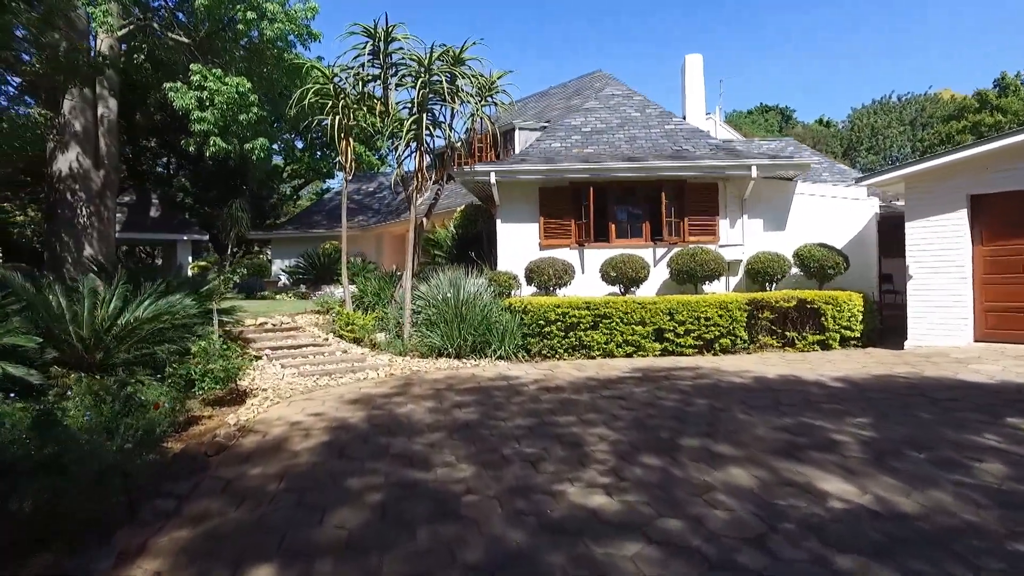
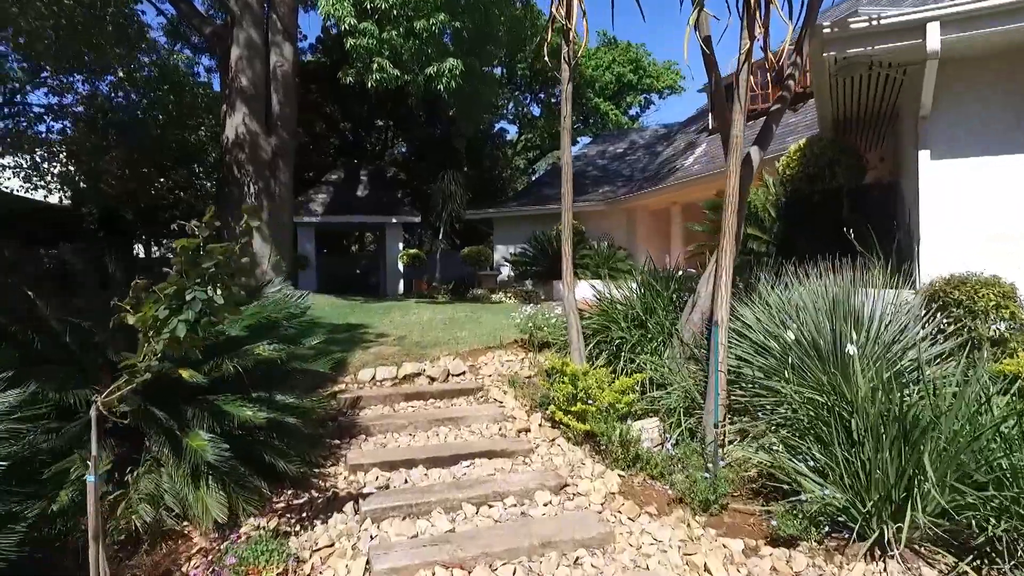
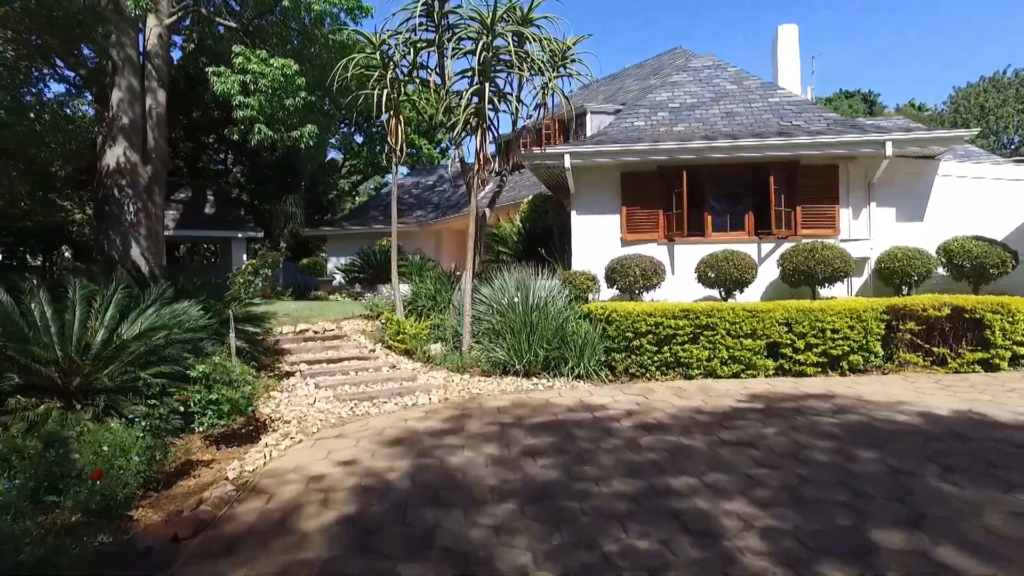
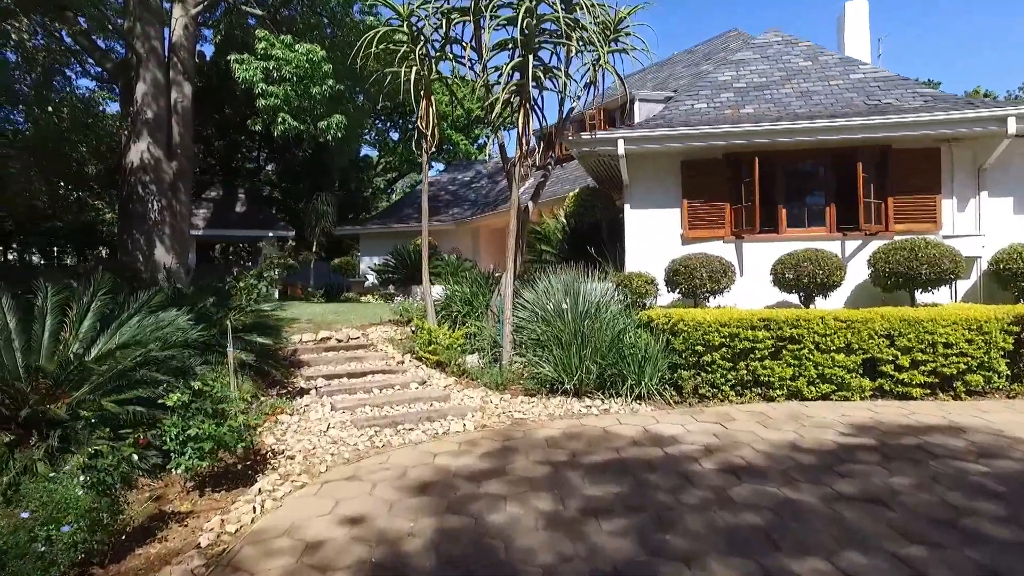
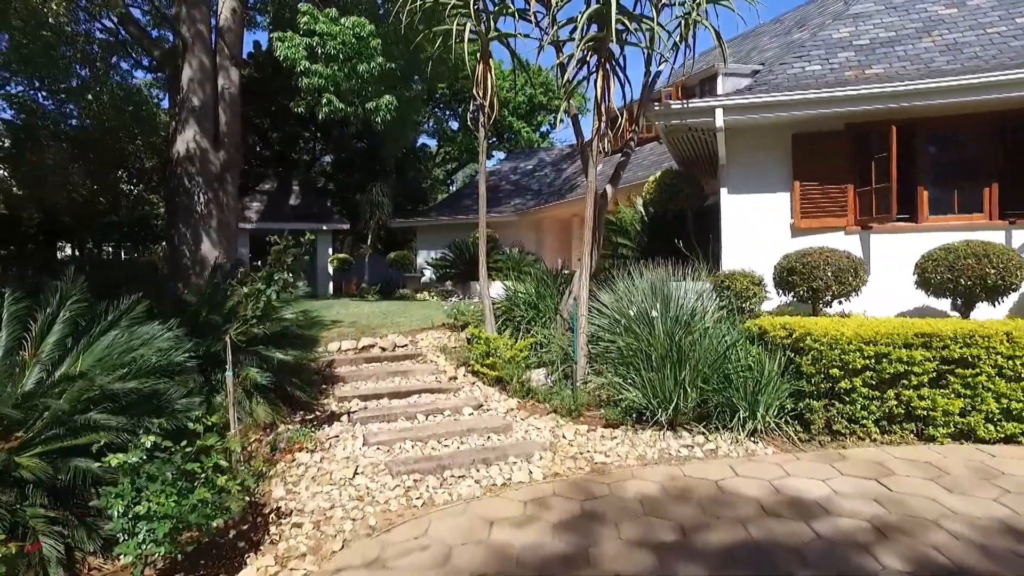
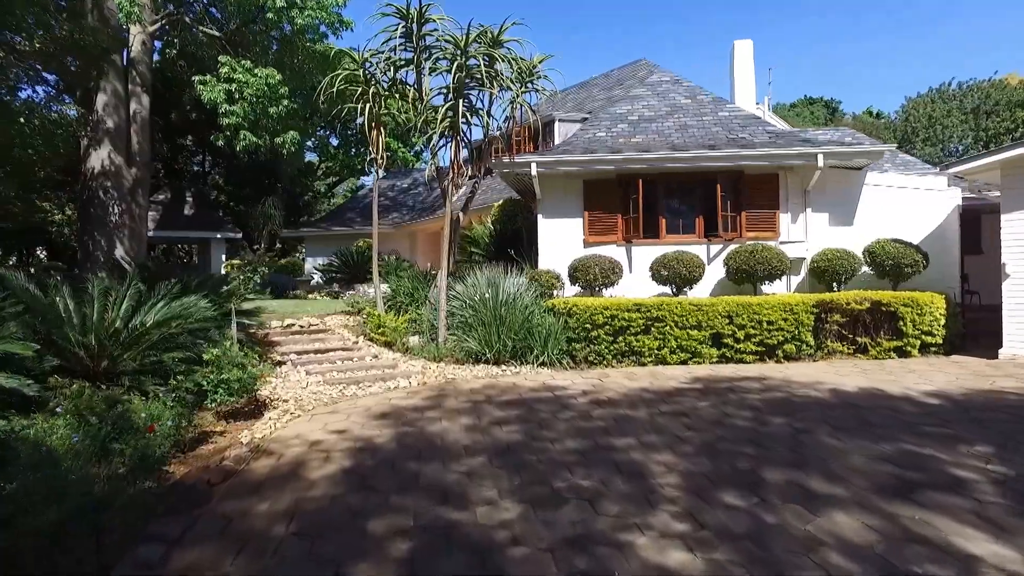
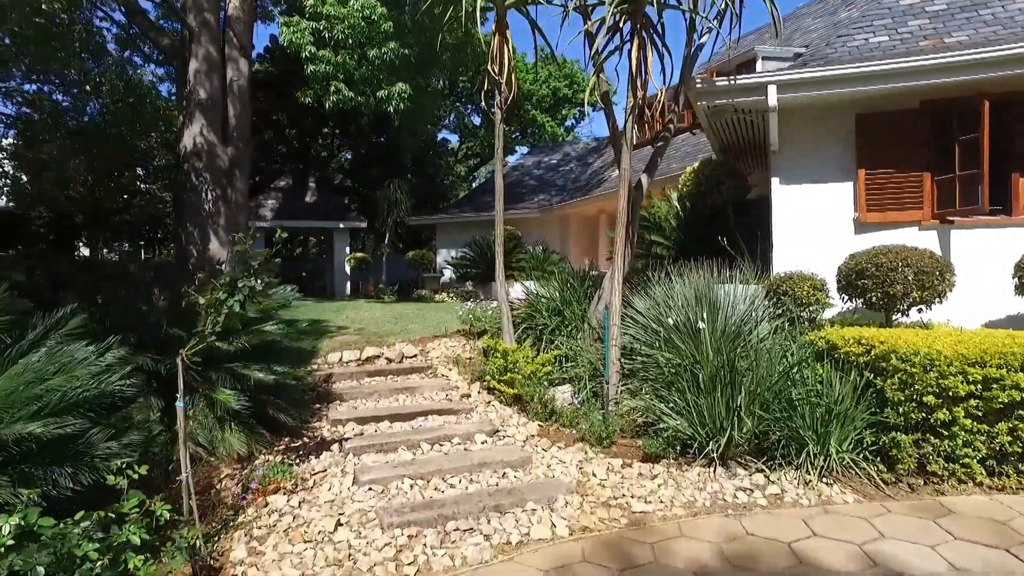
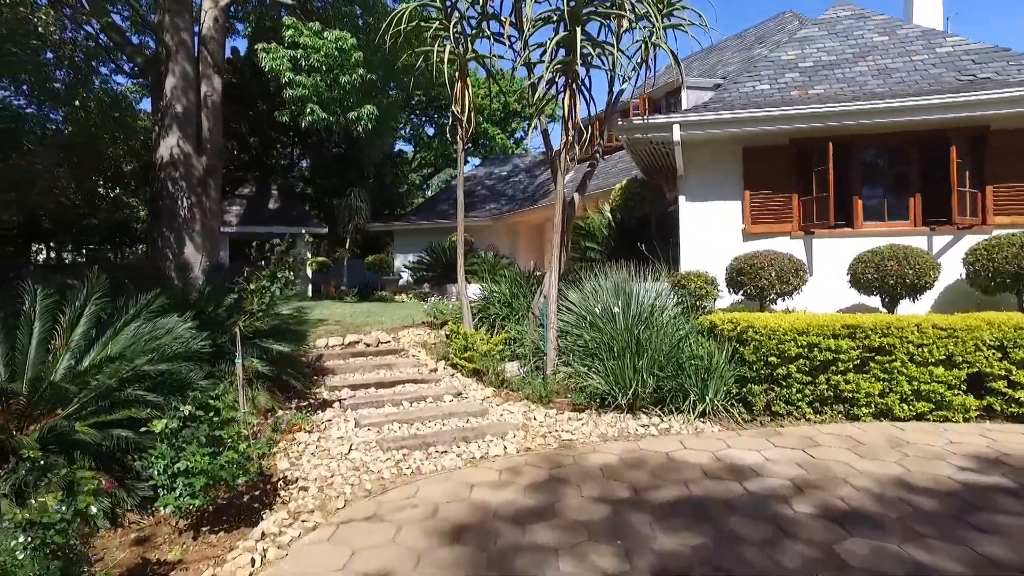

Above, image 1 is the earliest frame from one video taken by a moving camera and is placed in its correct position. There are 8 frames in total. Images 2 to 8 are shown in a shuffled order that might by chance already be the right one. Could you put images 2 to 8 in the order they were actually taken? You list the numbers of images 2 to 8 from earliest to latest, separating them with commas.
6, 3, 4, 8, 5, 7, 2
